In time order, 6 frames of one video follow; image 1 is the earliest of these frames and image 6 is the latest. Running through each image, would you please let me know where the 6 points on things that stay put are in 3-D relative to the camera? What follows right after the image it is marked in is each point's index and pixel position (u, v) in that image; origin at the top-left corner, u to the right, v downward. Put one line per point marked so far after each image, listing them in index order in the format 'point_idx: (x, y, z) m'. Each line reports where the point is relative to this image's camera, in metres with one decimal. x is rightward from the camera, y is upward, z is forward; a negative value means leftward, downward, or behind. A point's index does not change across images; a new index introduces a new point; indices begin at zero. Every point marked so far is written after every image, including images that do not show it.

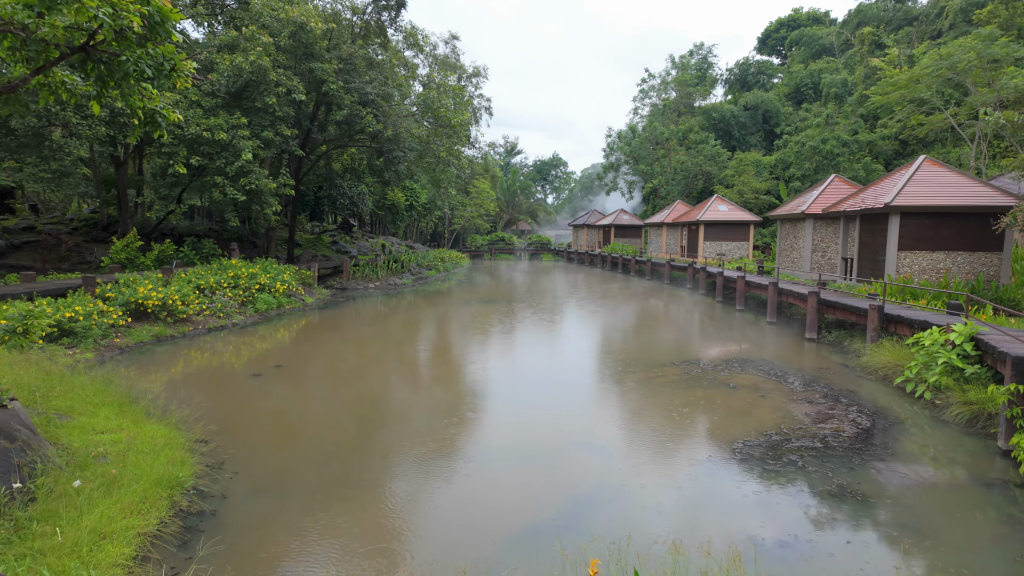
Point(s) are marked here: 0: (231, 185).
0: (-8.3, +3.1, +16.5) m
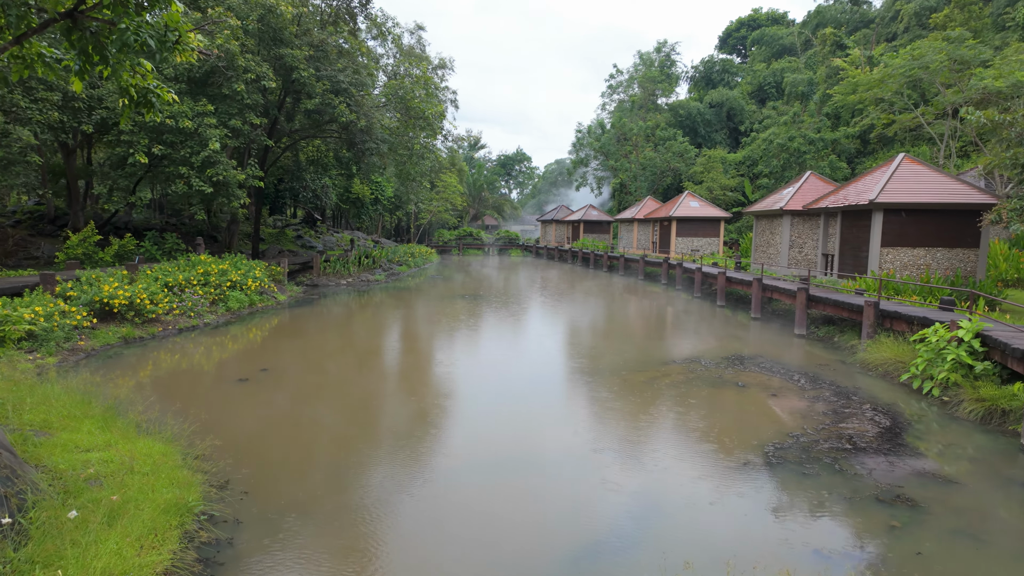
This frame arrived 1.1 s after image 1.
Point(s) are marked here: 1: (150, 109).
0: (-8.8, +3.1, +15.5) m
1: (-3.0, +1.5, +4.6) m
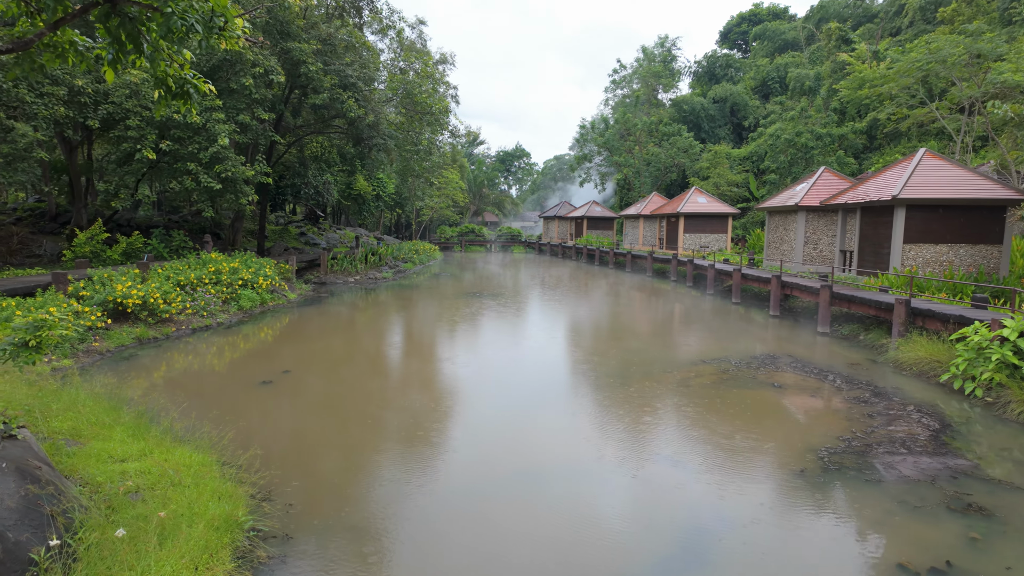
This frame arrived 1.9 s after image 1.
0: (-8.4, +3.2, +15.2) m
1: (-2.5, +1.5, +4.4) m
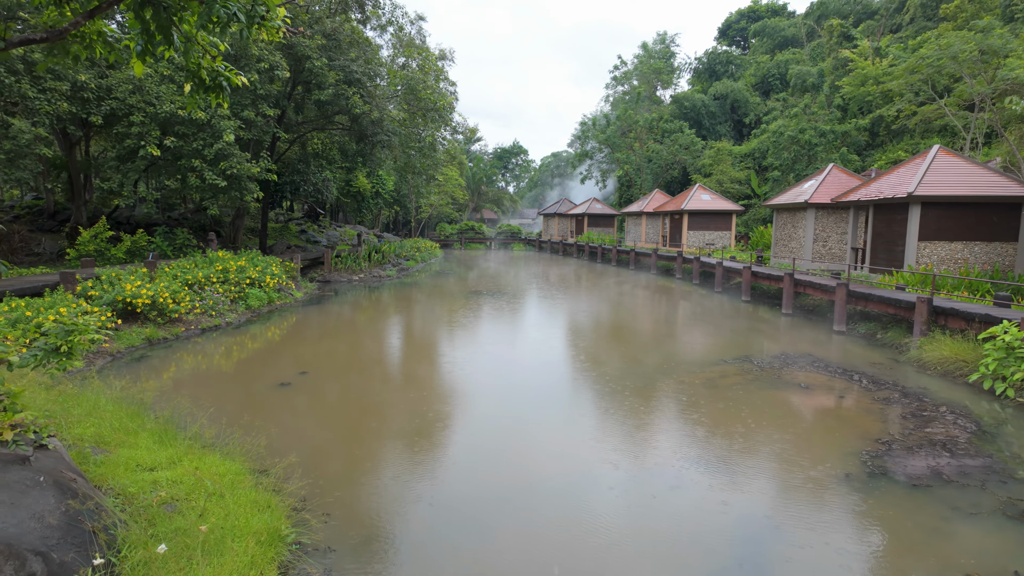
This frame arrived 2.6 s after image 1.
0: (-8.1, +3.2, +15.0) m
1: (-2.2, +1.5, +4.2) m
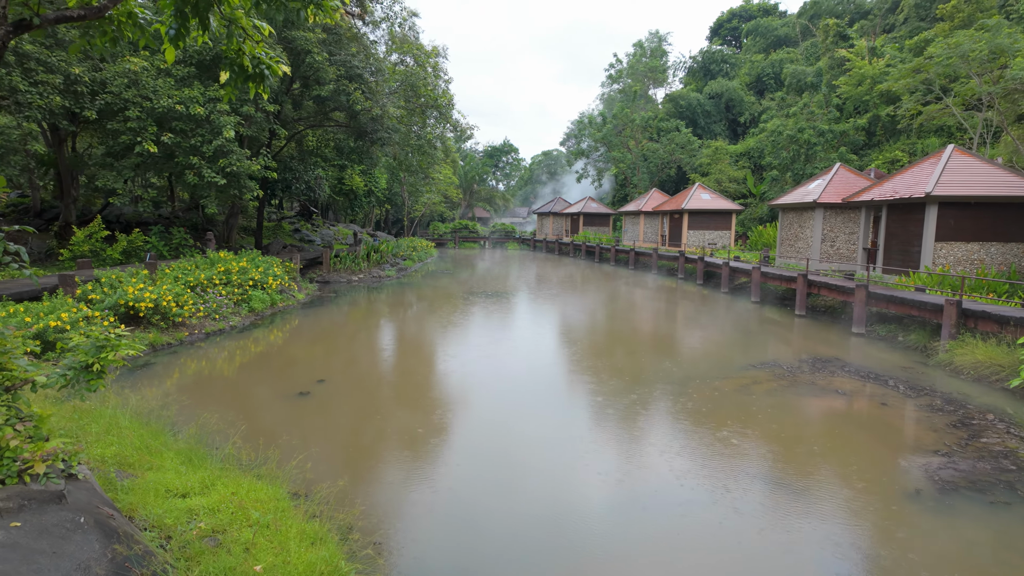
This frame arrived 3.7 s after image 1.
0: (-7.9, +3.2, +14.5) m
1: (-1.7, +1.4, +3.8) m
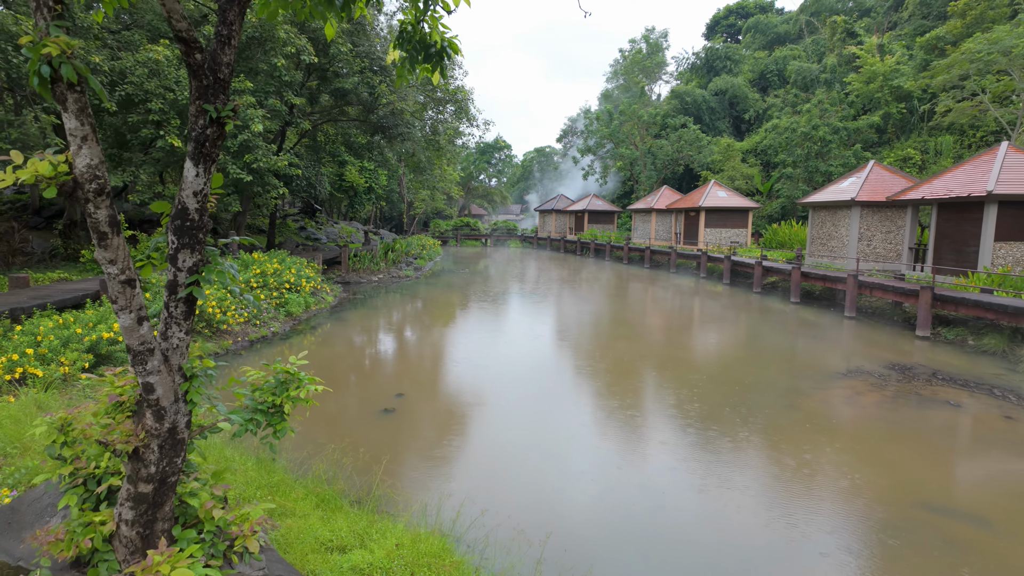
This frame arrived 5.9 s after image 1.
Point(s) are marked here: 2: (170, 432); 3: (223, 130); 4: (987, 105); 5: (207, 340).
0: (-6.9, +3.1, +13.8) m
1: (-0.4, +1.3, +3.2) m
2: (-1.2, -0.5, +2.0) m
3: (-1.0, +0.6, +2.0) m
4: (+16.6, +6.4, +19.4) m
5: (-5.0, -0.9, +9.1) m
